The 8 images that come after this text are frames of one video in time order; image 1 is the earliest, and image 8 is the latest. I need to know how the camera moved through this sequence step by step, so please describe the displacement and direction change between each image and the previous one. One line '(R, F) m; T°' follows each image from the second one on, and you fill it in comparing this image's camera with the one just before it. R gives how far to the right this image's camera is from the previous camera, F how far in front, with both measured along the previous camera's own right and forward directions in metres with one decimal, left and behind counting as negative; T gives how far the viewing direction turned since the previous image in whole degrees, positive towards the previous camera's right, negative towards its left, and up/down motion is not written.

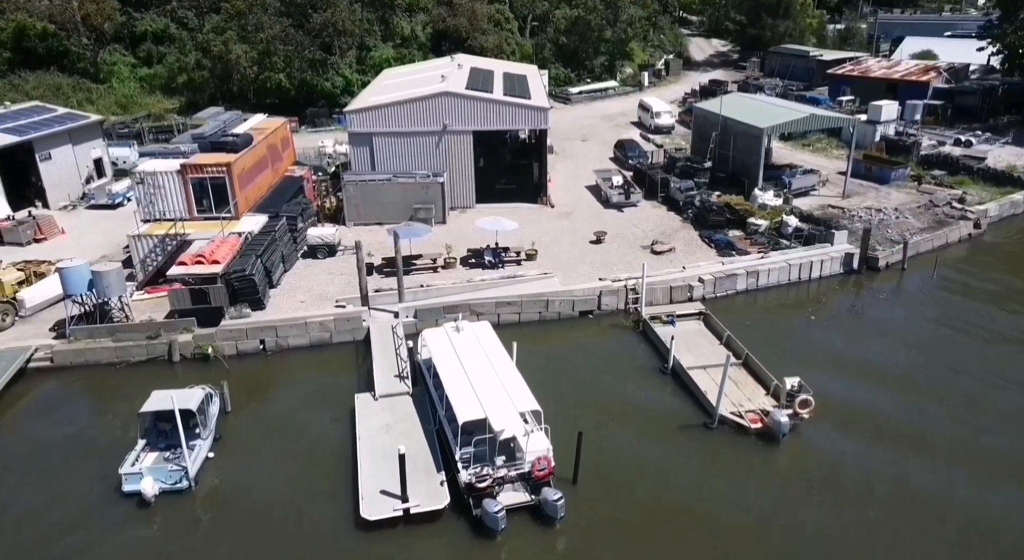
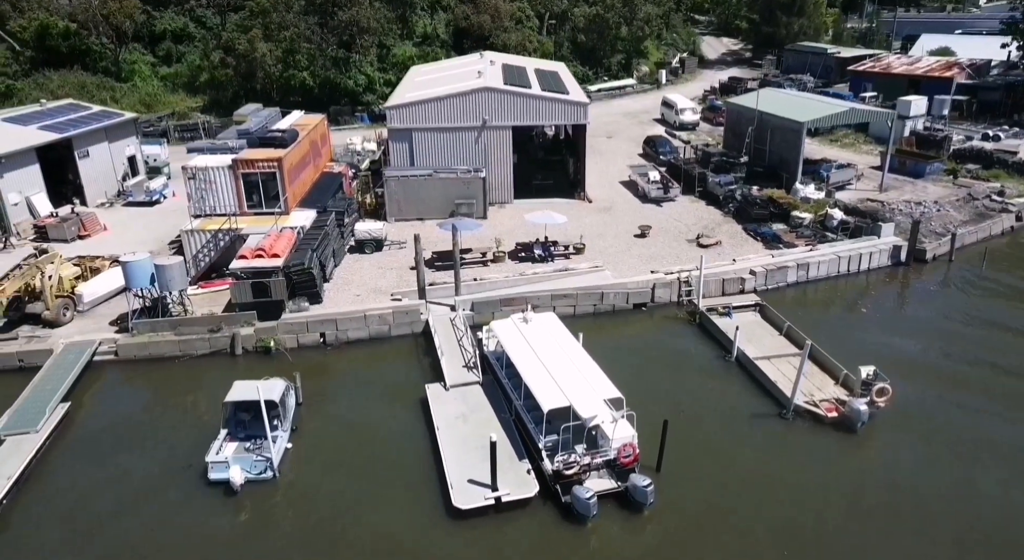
(-1.8, -0.1) m; 0°
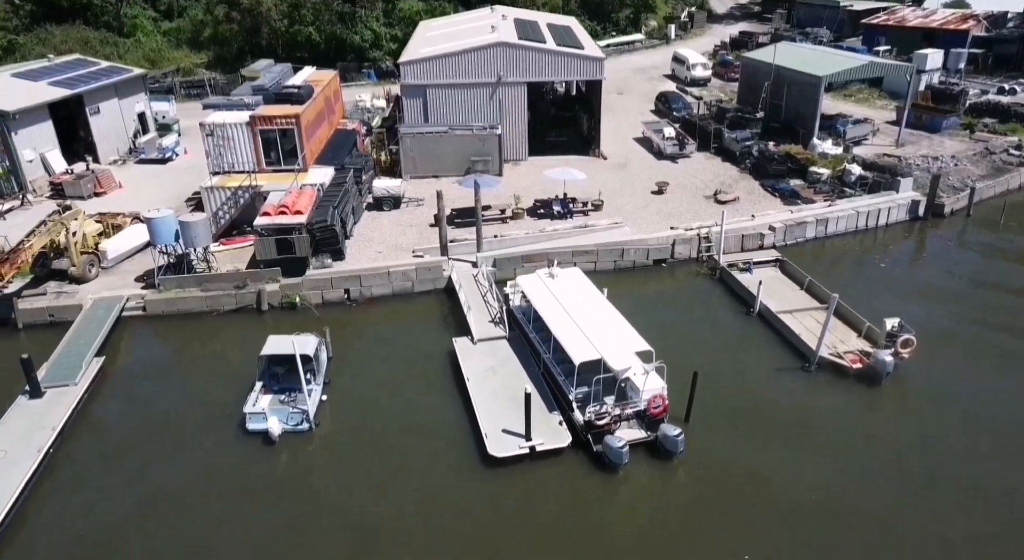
(-0.7, -0.1) m; 0°
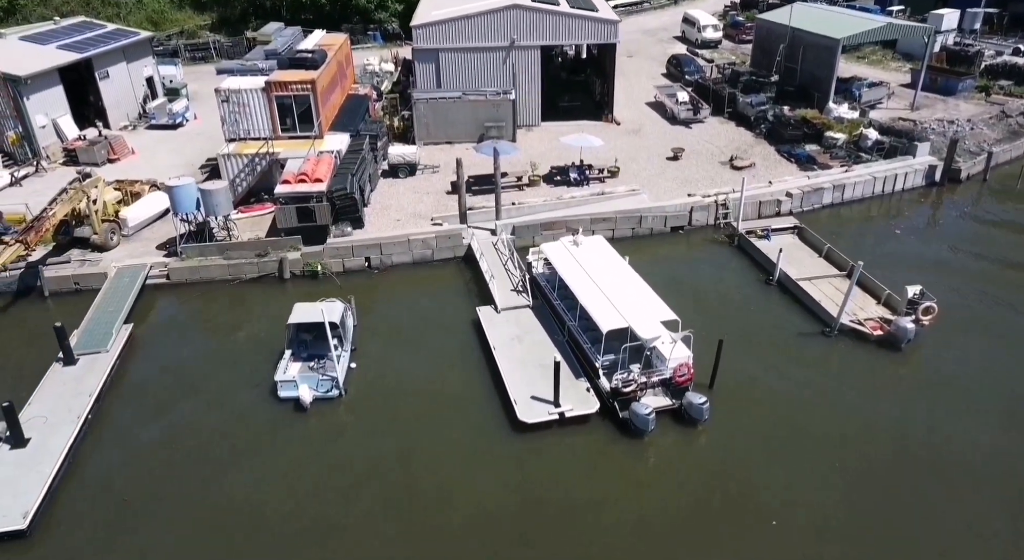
(-0.6, -0.1) m; 0°
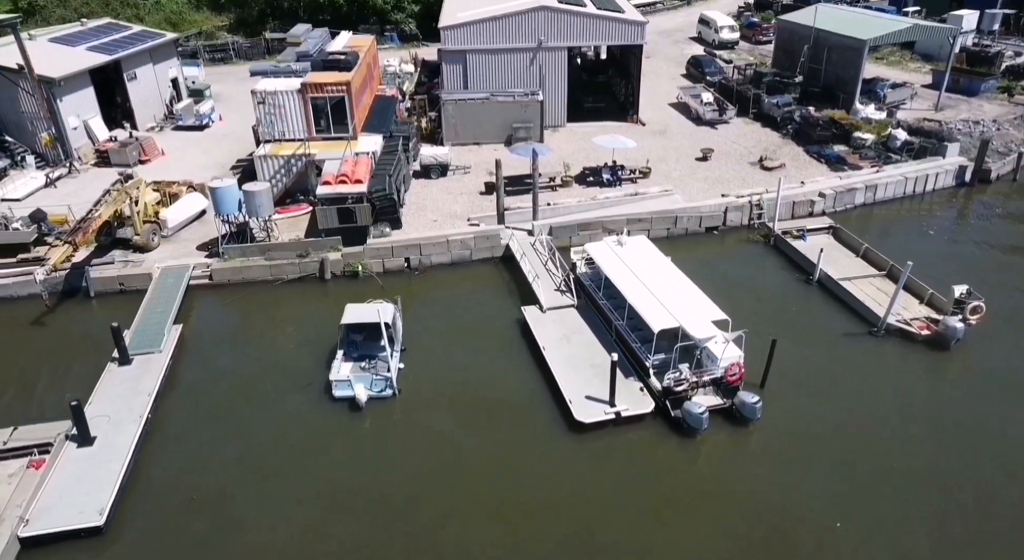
(-1.2, -0.1) m; 0°
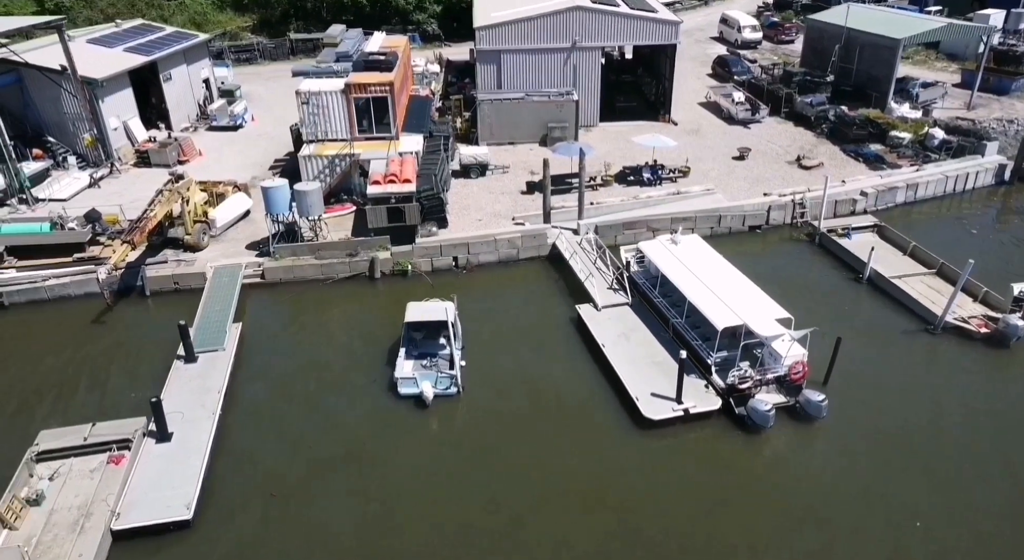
(-1.4, -0.1) m; 0°
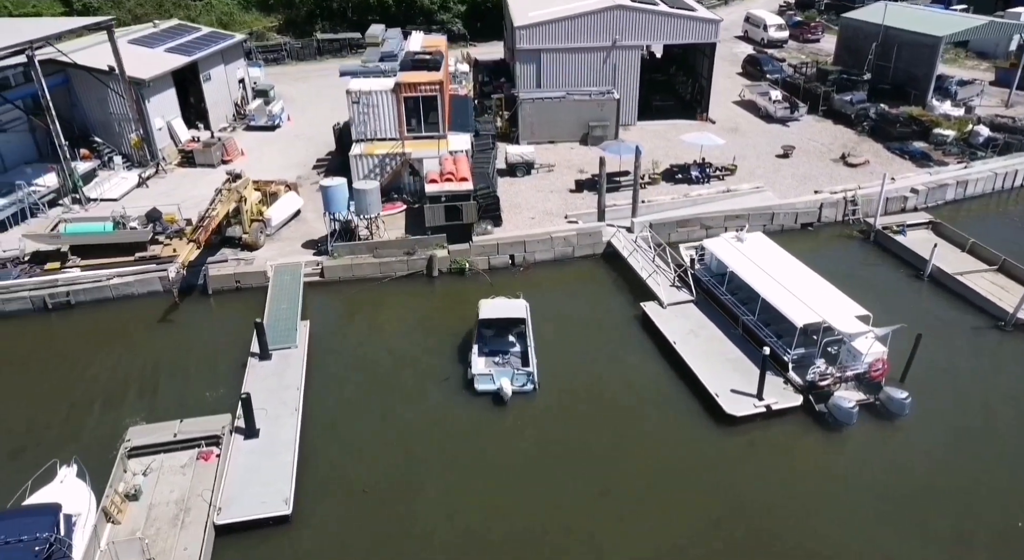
(-1.7, 0.0) m; 0°
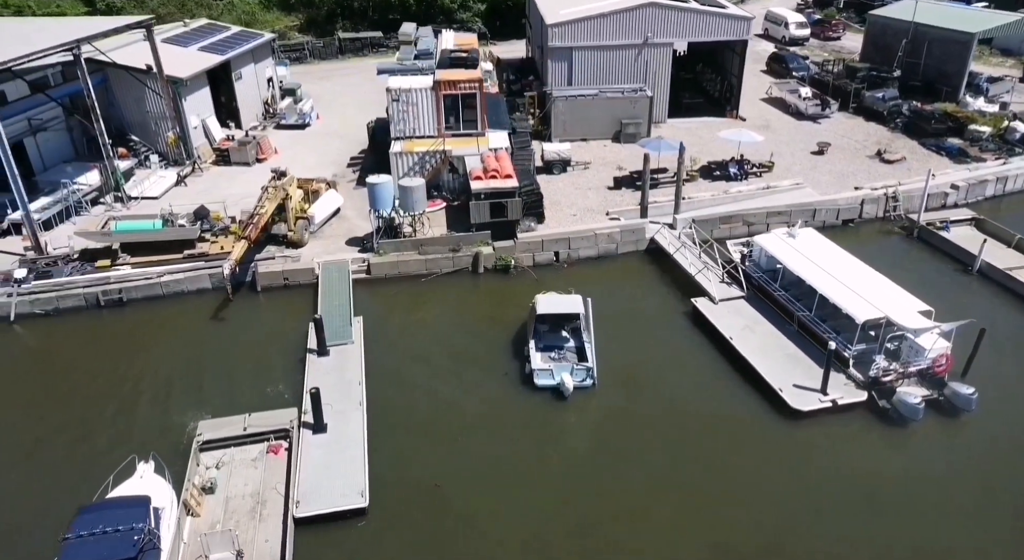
(-1.3, 0.0) m; 0°
